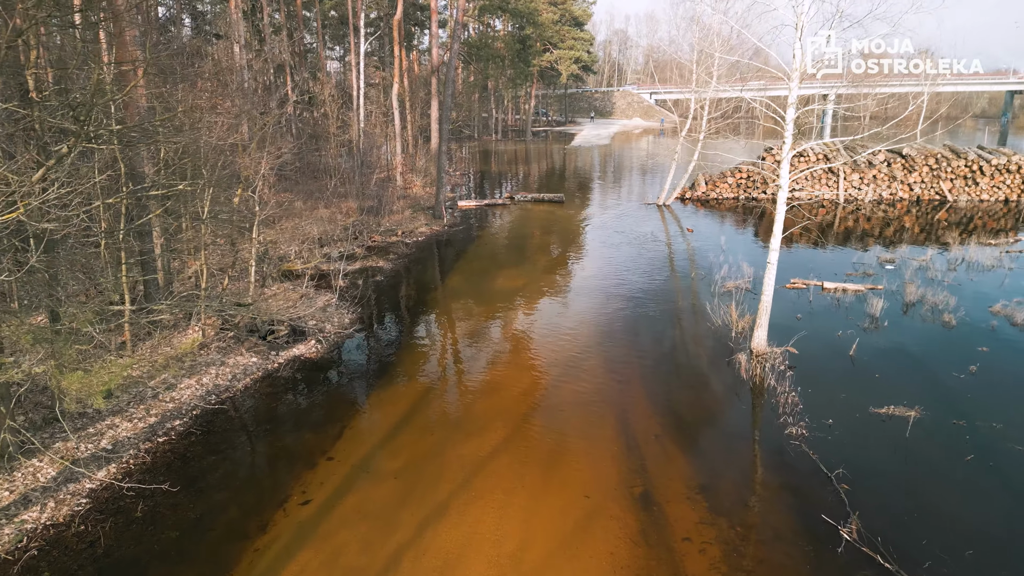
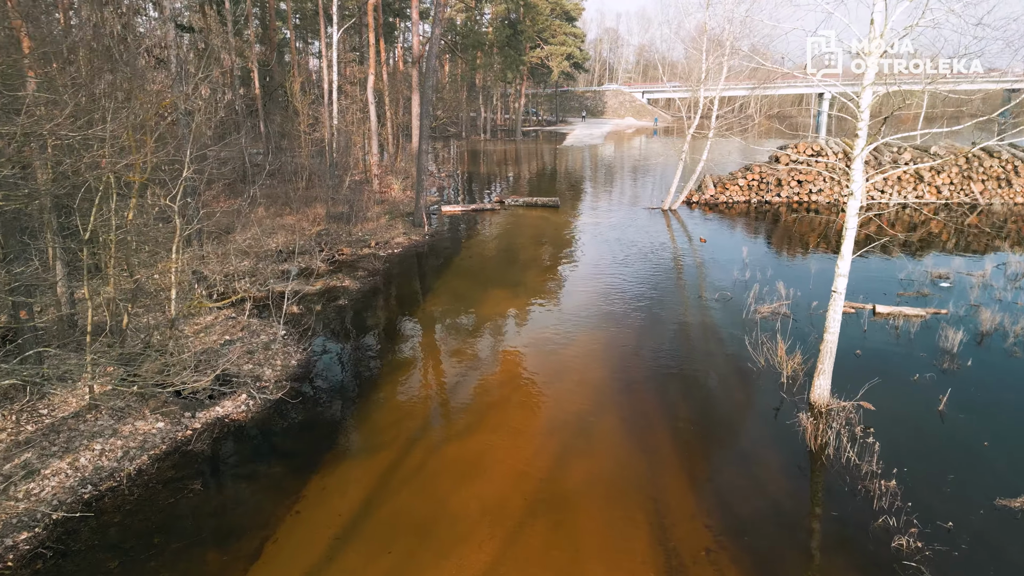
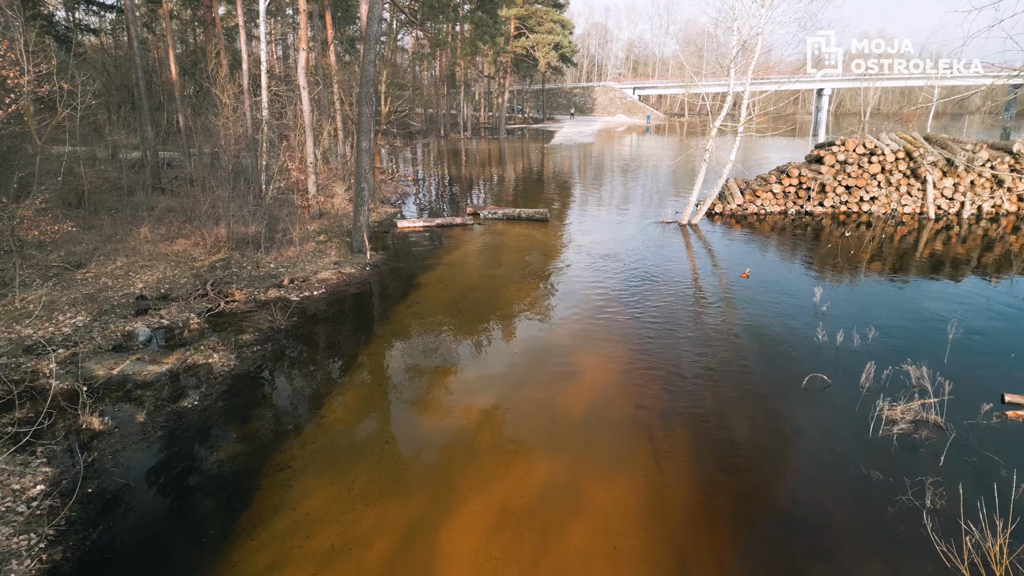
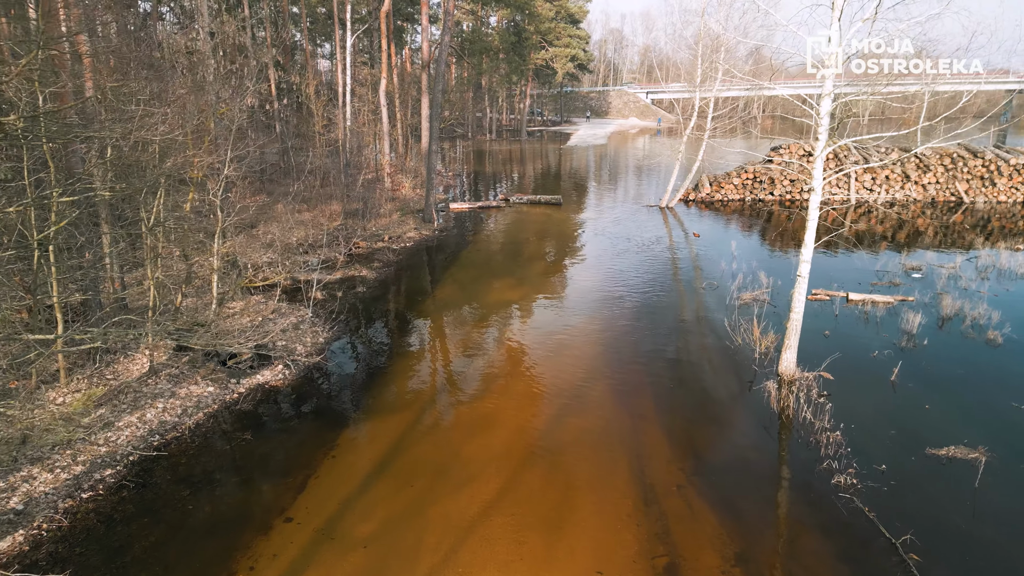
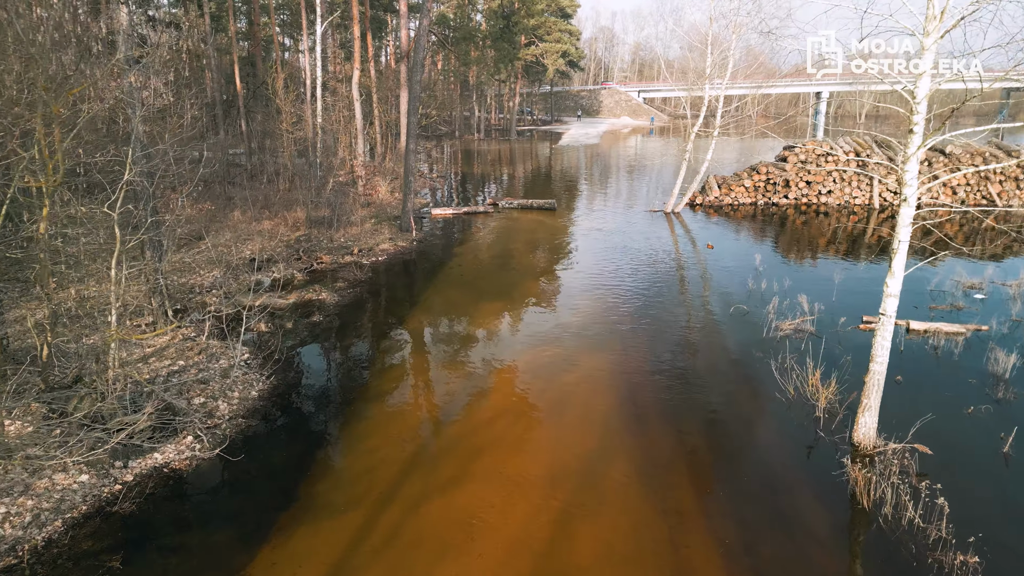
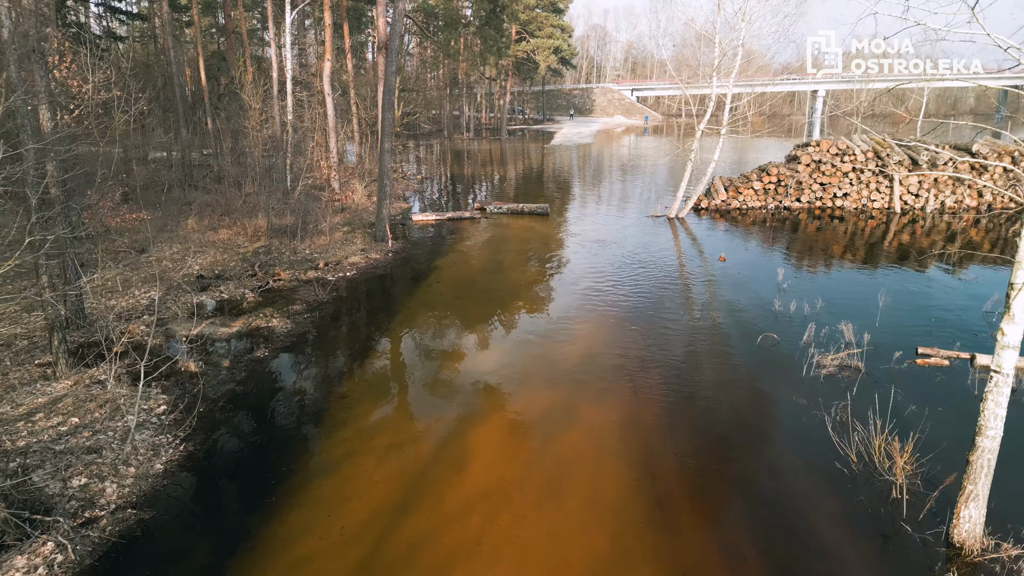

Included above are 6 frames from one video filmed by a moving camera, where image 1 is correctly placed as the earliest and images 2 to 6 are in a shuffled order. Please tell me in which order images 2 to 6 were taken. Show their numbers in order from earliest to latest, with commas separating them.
4, 2, 5, 6, 3
